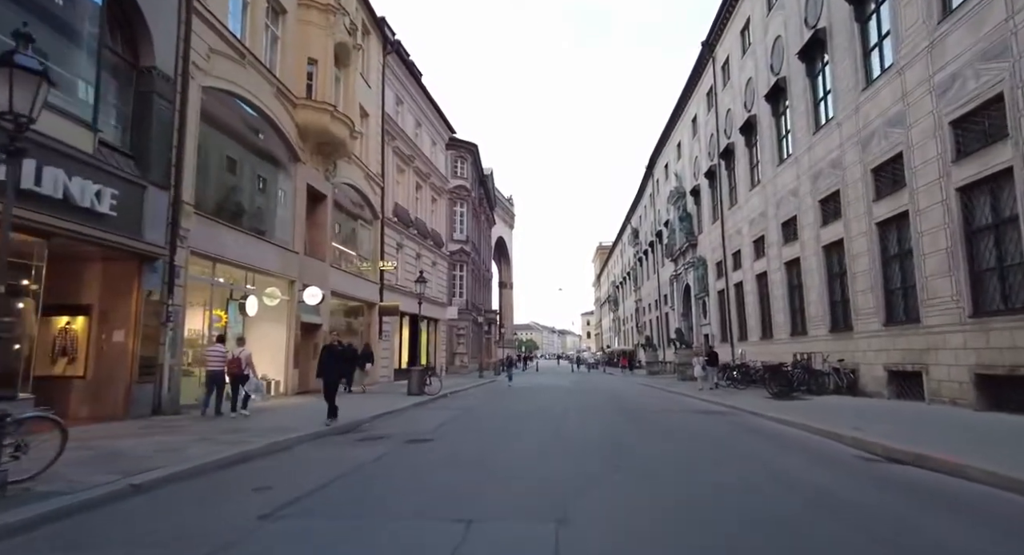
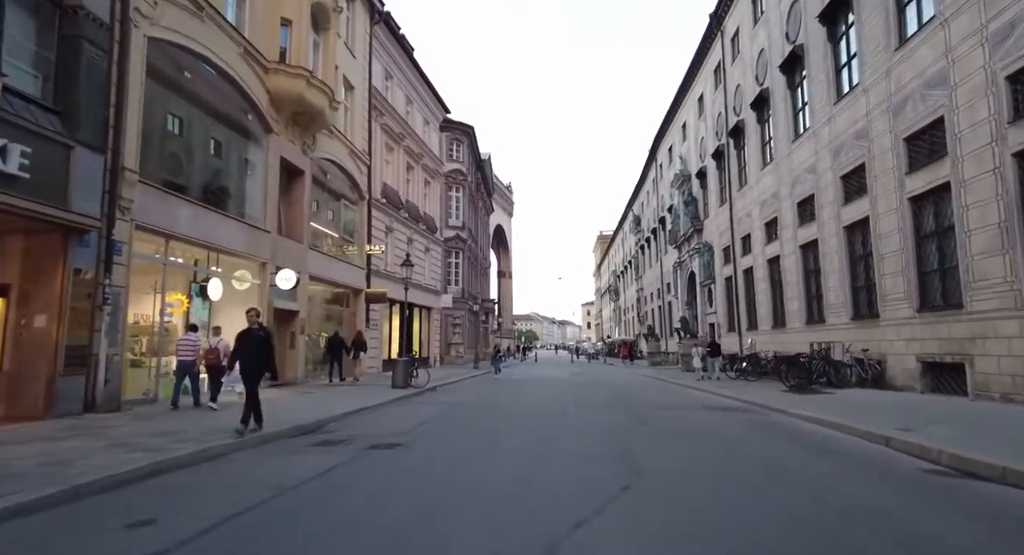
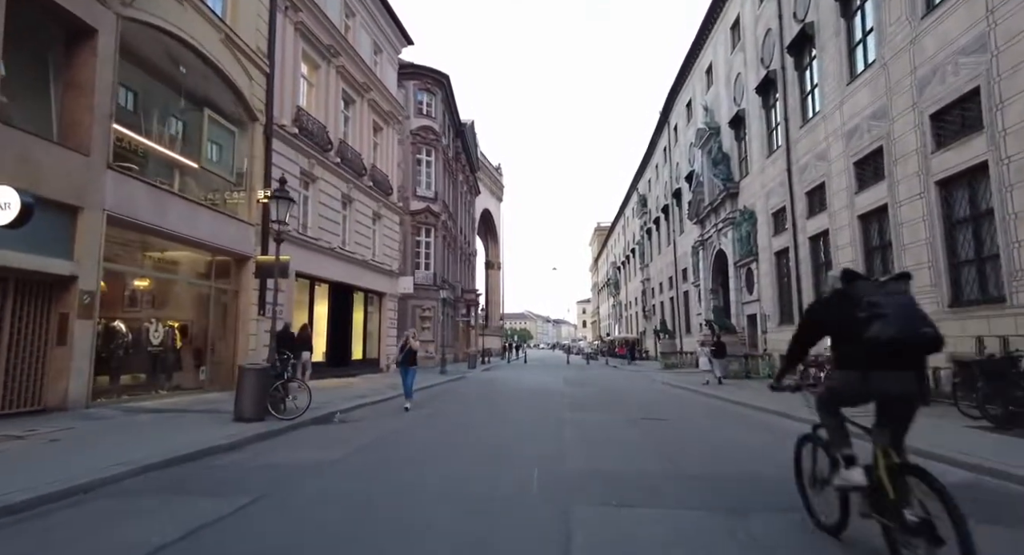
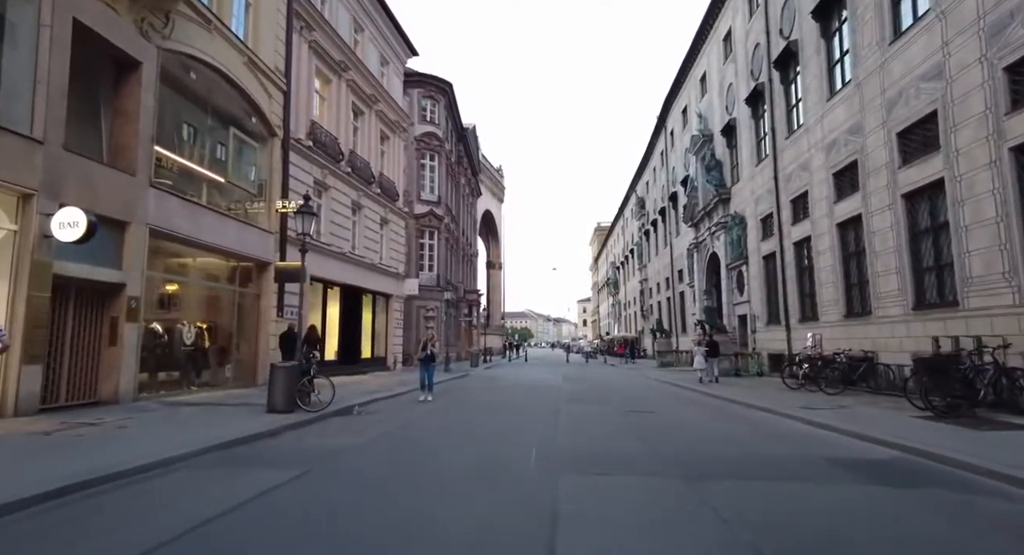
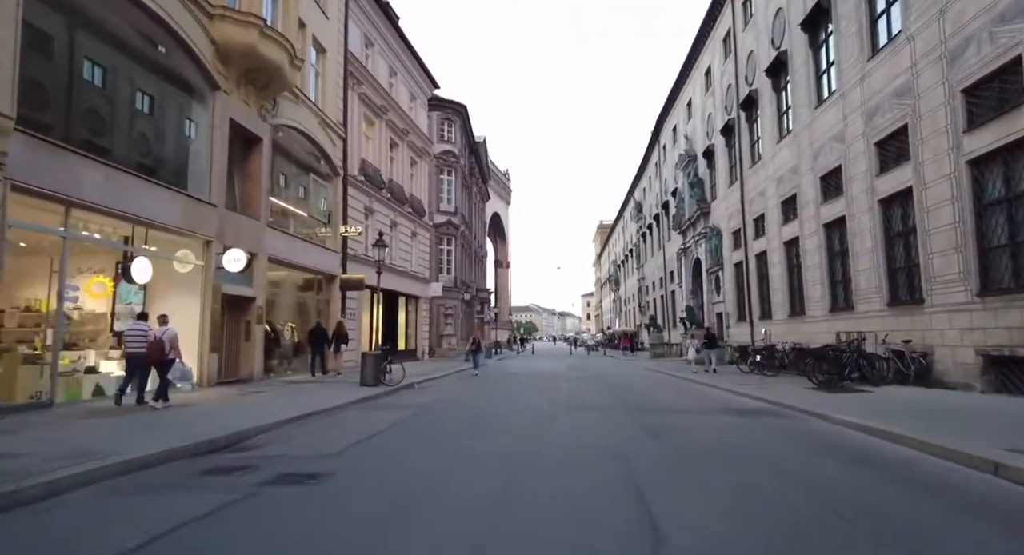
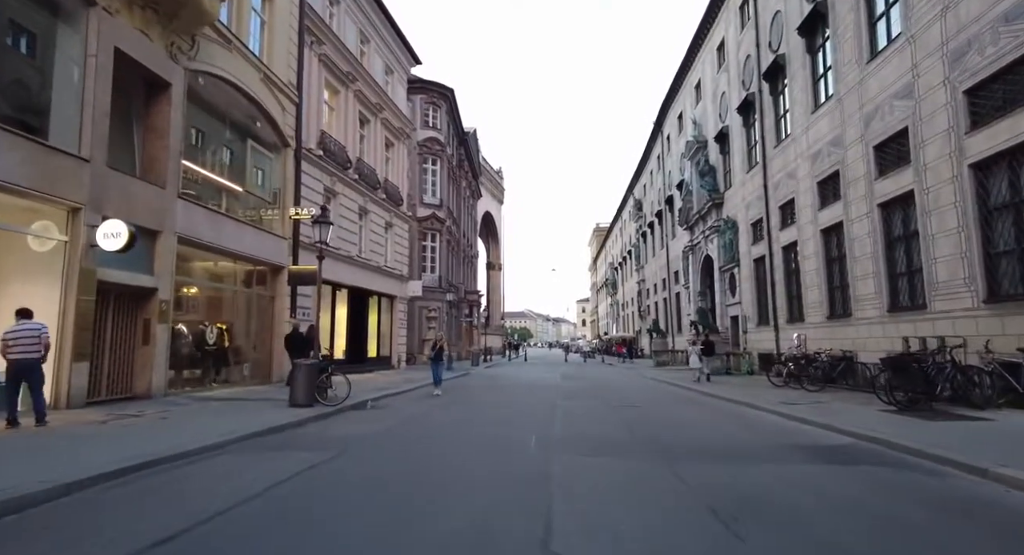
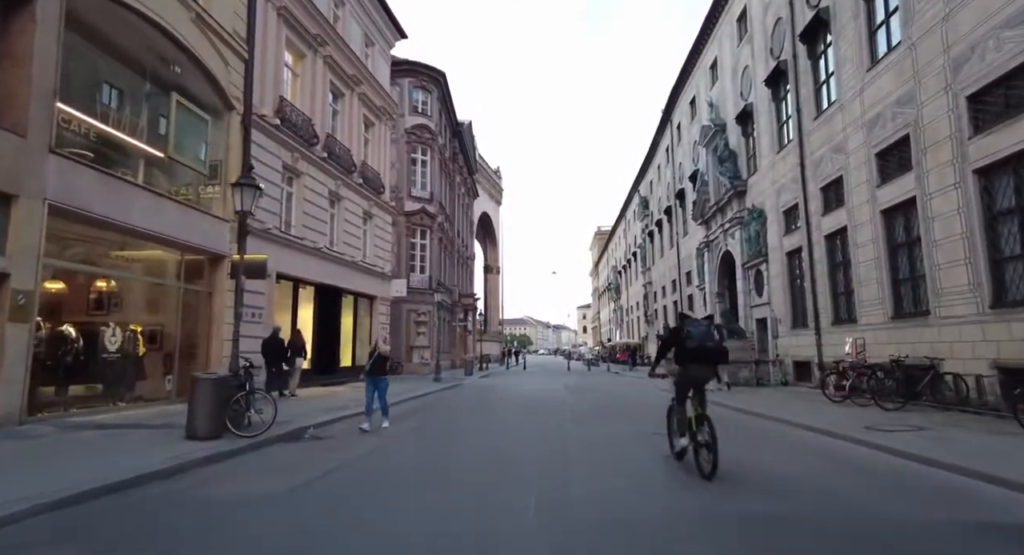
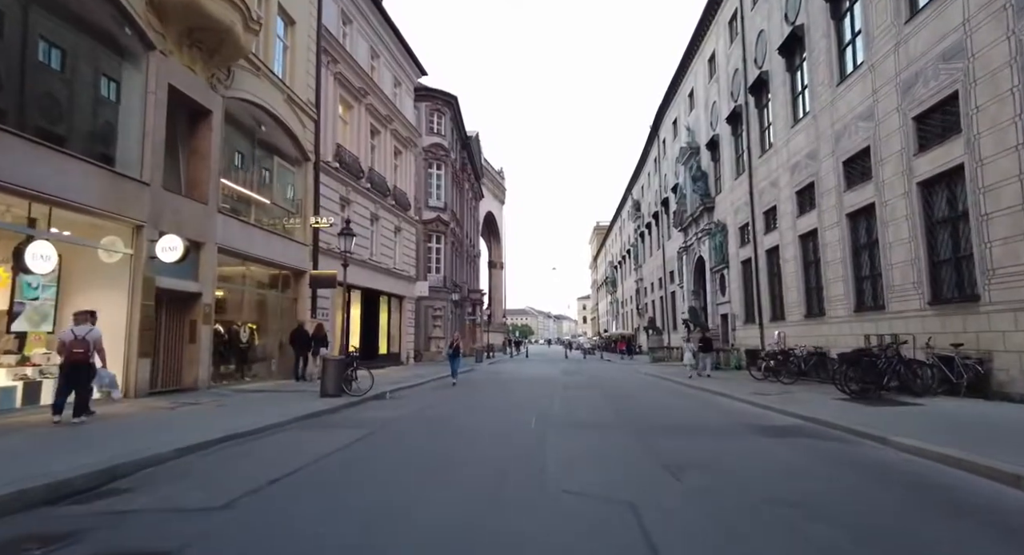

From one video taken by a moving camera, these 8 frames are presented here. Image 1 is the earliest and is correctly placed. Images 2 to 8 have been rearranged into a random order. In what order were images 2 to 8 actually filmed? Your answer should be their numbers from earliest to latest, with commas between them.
2, 5, 8, 6, 4, 3, 7
